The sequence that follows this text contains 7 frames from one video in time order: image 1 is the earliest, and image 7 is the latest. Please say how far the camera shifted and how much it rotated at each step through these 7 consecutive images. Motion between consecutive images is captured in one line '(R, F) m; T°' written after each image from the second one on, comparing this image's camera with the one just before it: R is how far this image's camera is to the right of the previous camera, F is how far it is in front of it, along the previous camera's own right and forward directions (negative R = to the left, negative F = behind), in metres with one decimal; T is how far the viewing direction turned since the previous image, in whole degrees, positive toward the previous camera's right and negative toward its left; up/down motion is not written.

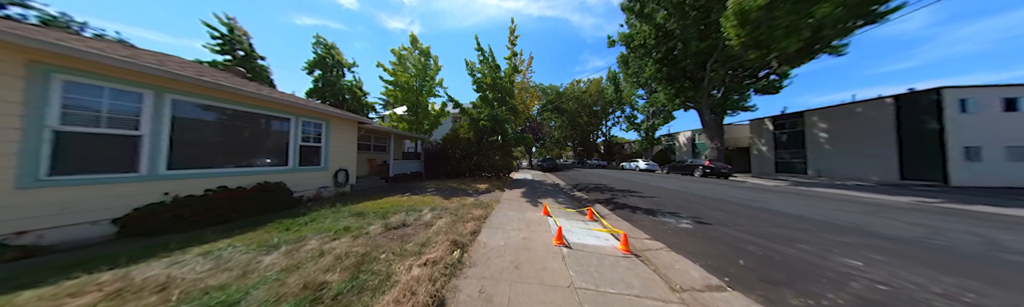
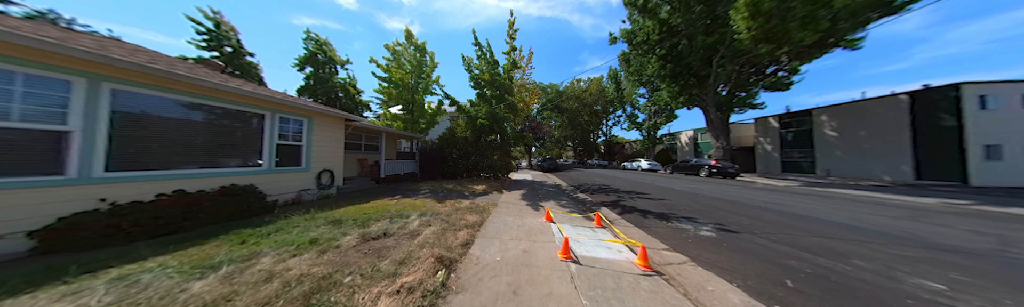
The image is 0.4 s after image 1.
(0.0, +0.5) m; 0°
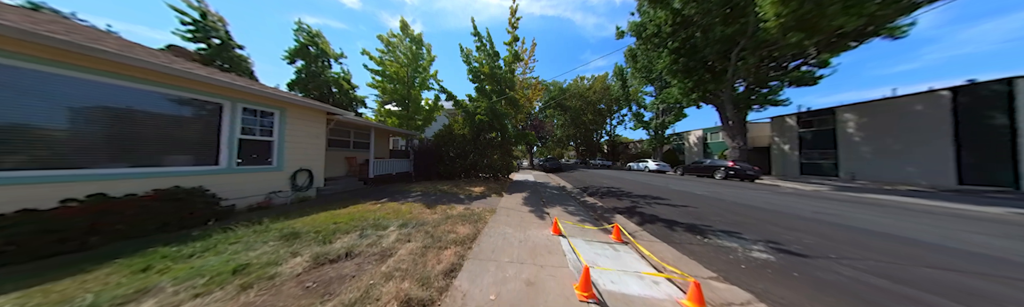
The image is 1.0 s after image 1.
(0.0, +0.8) m; -1°
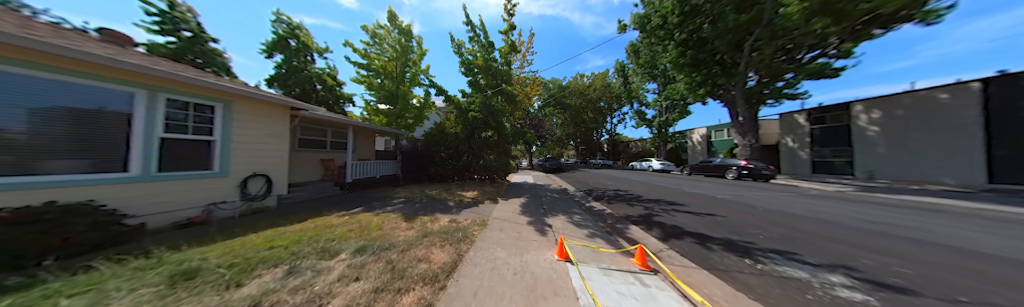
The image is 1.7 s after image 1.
(+0.1, +0.9) m; 0°
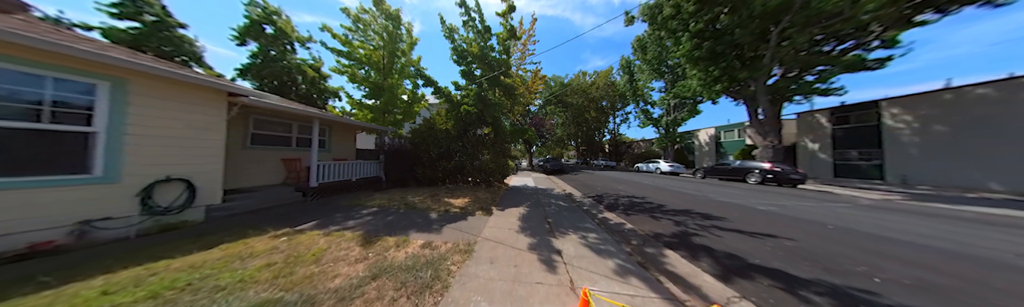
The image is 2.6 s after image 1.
(+0.1, +1.1) m; 0°
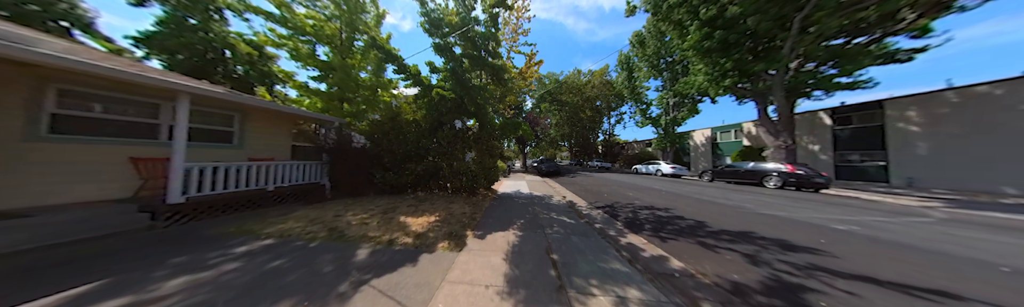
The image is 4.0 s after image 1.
(+0.1, +1.8) m; +3°
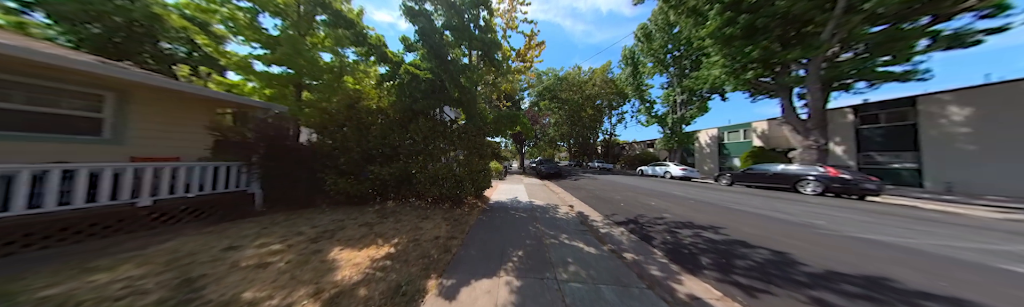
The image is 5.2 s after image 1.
(+0.1, +1.5) m; +1°
